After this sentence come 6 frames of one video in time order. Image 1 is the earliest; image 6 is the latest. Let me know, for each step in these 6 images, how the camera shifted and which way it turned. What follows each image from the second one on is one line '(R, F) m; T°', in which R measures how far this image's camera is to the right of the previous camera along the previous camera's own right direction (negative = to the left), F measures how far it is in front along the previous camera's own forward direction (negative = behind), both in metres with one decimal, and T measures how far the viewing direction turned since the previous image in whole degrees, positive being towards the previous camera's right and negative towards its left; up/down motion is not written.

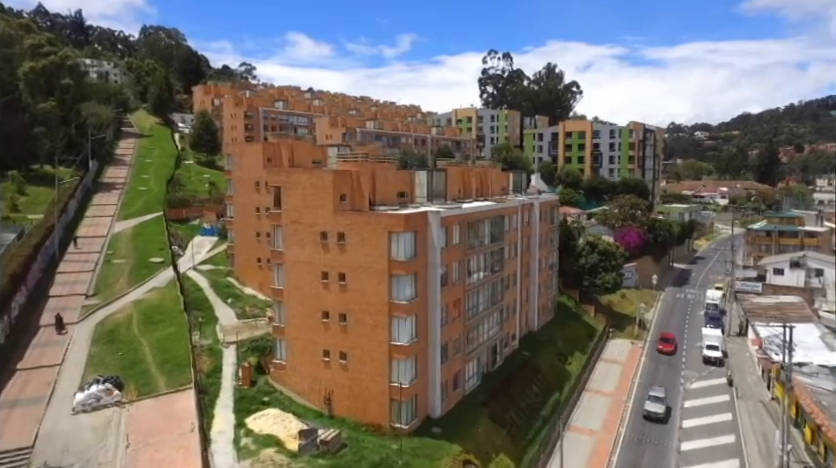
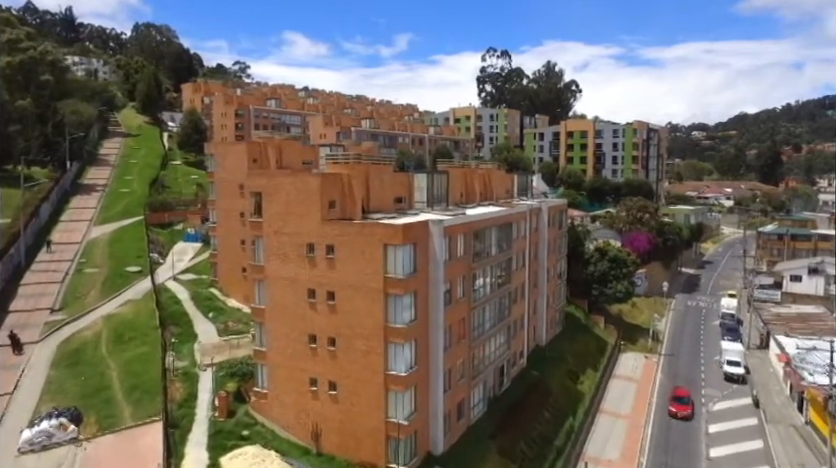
(-0.2, +4.0) m; 0°
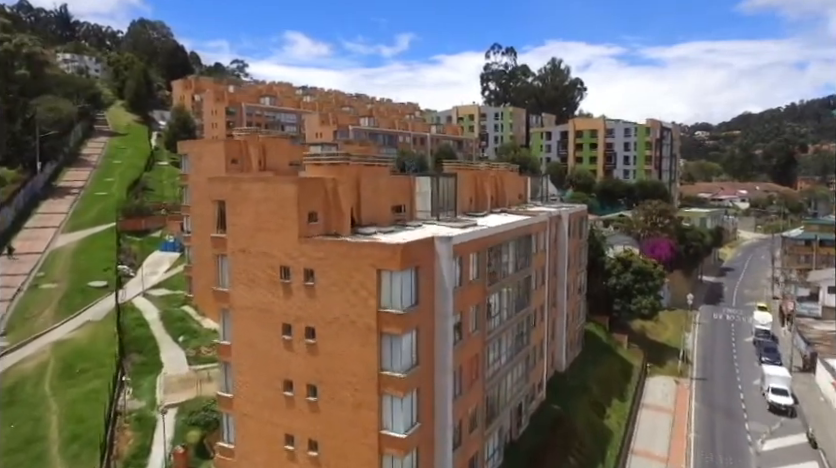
(-0.1, +5.9) m; 0°
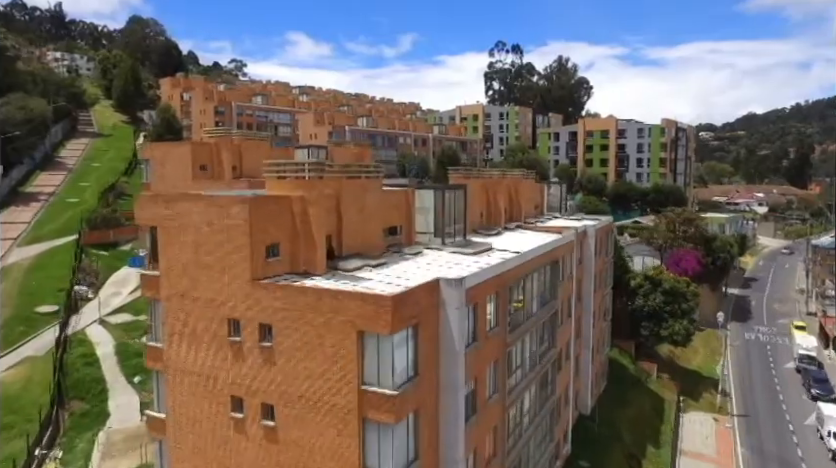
(+0.1, +6.2) m; 0°
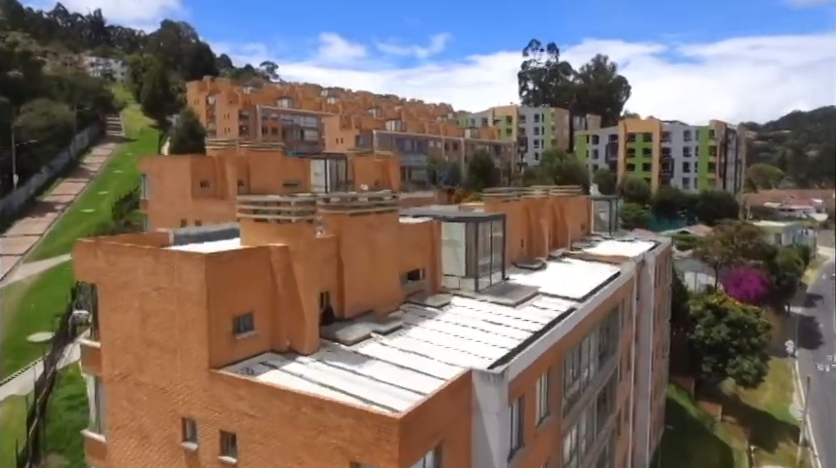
(+0.1, +4.6) m; -3°
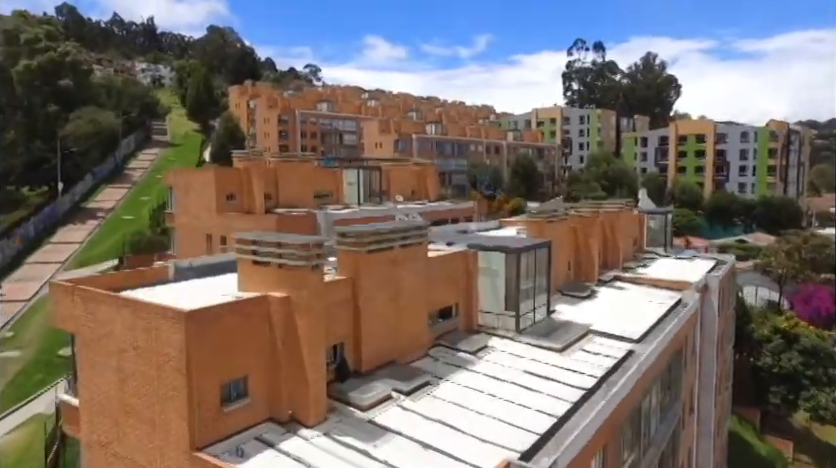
(+0.2, +2.2) m; -4°
